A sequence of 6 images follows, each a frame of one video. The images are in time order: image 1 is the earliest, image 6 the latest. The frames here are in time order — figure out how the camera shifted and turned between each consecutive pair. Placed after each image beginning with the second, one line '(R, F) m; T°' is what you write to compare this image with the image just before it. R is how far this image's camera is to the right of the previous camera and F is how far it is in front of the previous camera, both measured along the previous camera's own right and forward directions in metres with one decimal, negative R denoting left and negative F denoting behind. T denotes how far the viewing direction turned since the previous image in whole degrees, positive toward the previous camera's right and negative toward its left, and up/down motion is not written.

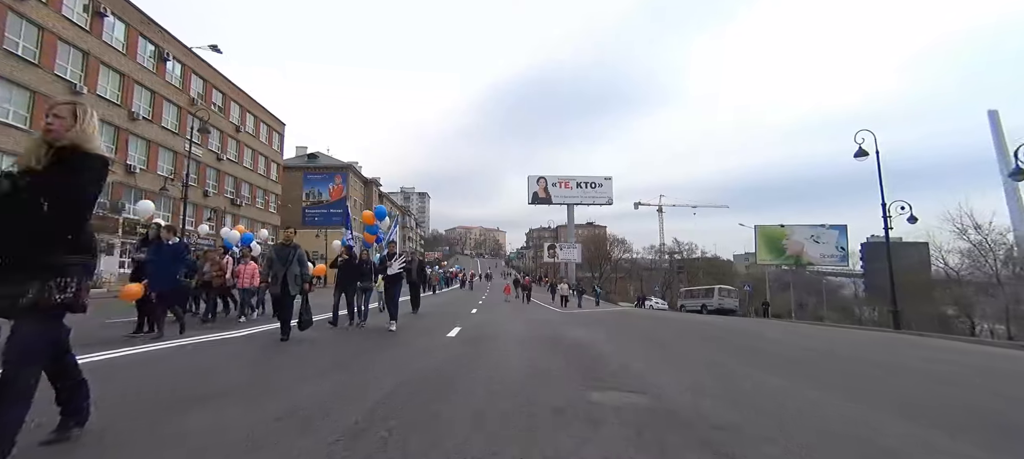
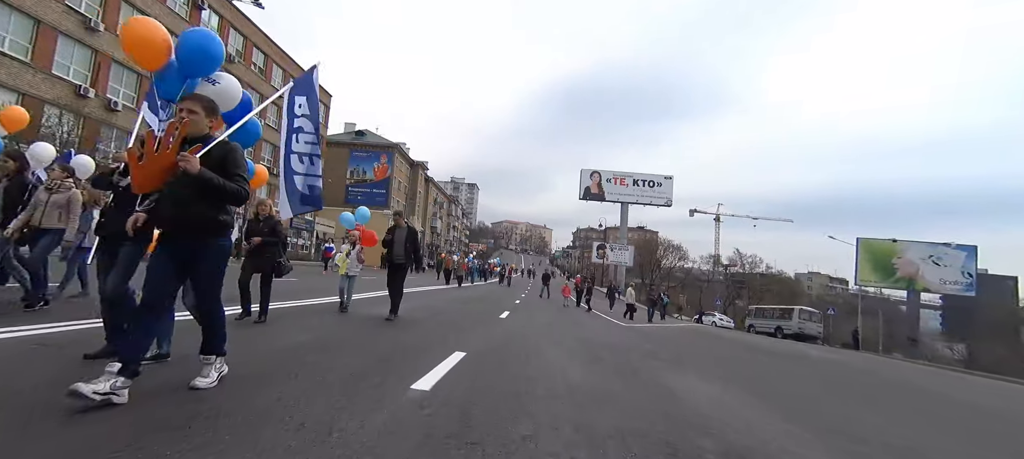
(-0.1, +3.7) m; -6°
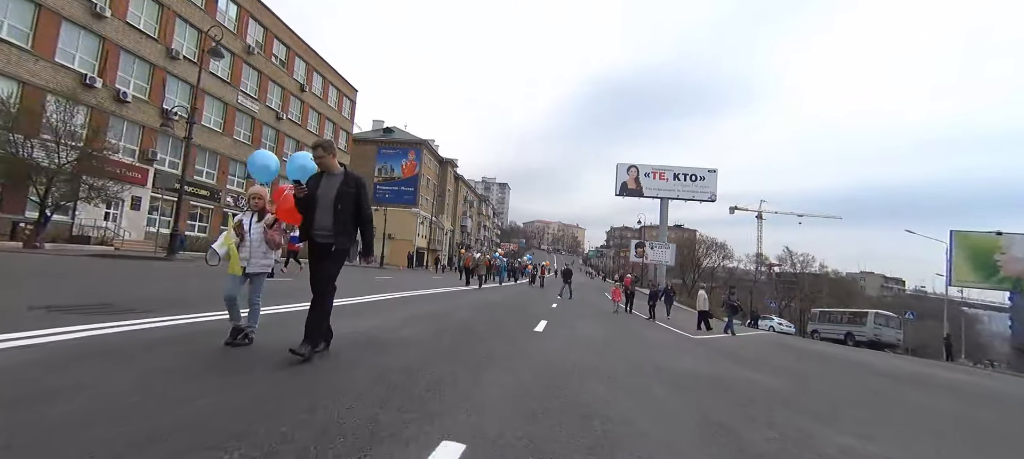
(-0.1, +2.4) m; -4°
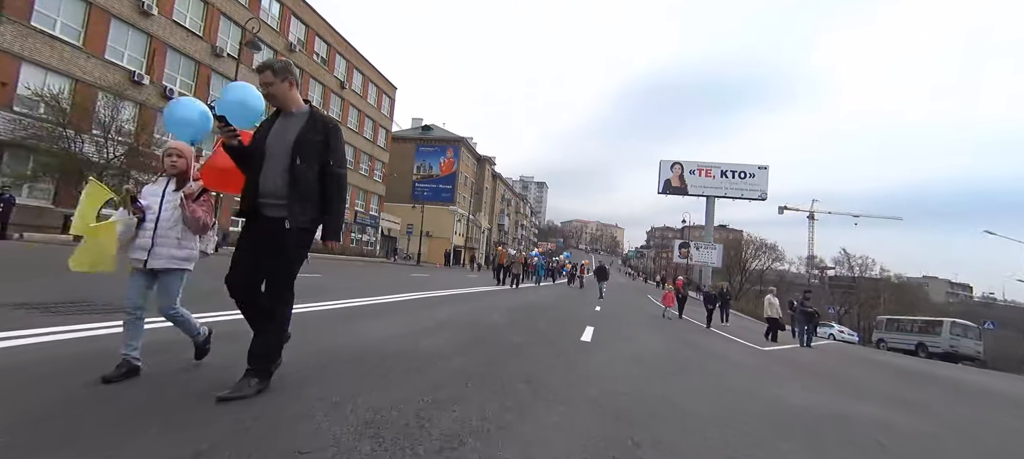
(-0.1, +0.9) m; -5°
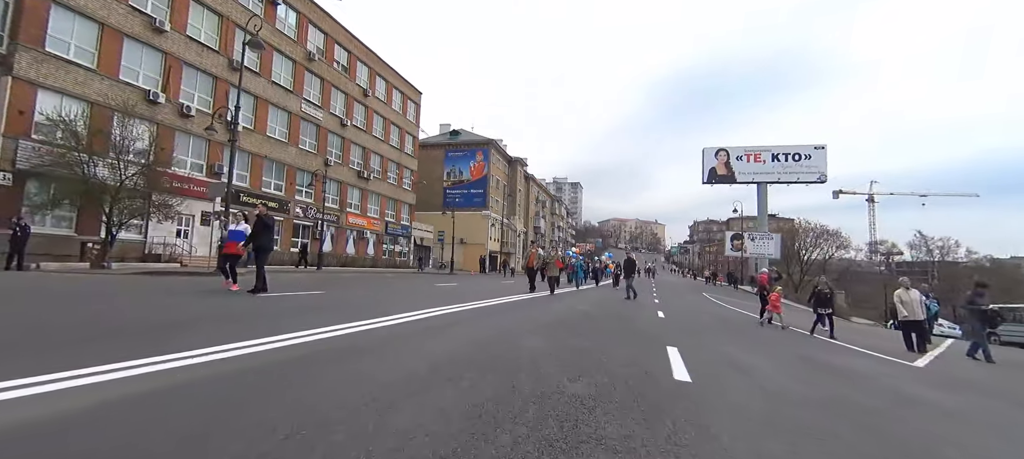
(0.0, +1.9) m; -5°
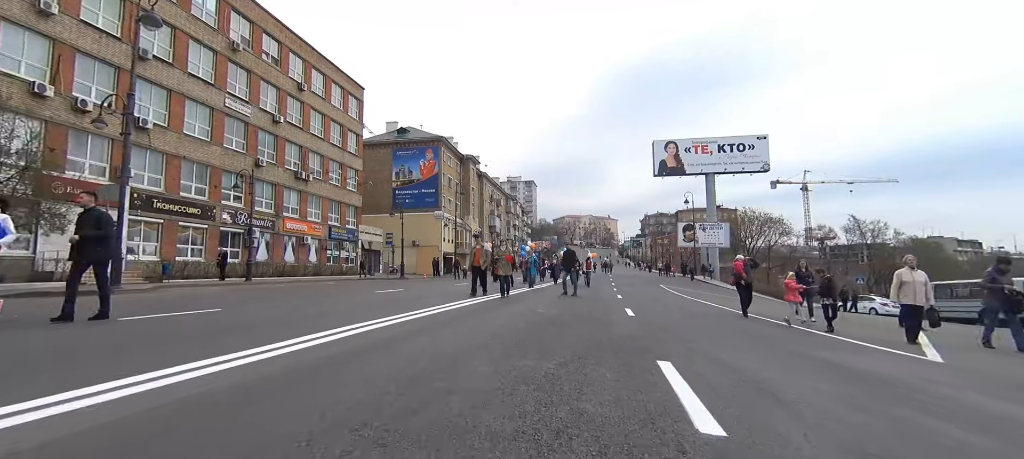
(+0.2, +1.2) m; +6°
